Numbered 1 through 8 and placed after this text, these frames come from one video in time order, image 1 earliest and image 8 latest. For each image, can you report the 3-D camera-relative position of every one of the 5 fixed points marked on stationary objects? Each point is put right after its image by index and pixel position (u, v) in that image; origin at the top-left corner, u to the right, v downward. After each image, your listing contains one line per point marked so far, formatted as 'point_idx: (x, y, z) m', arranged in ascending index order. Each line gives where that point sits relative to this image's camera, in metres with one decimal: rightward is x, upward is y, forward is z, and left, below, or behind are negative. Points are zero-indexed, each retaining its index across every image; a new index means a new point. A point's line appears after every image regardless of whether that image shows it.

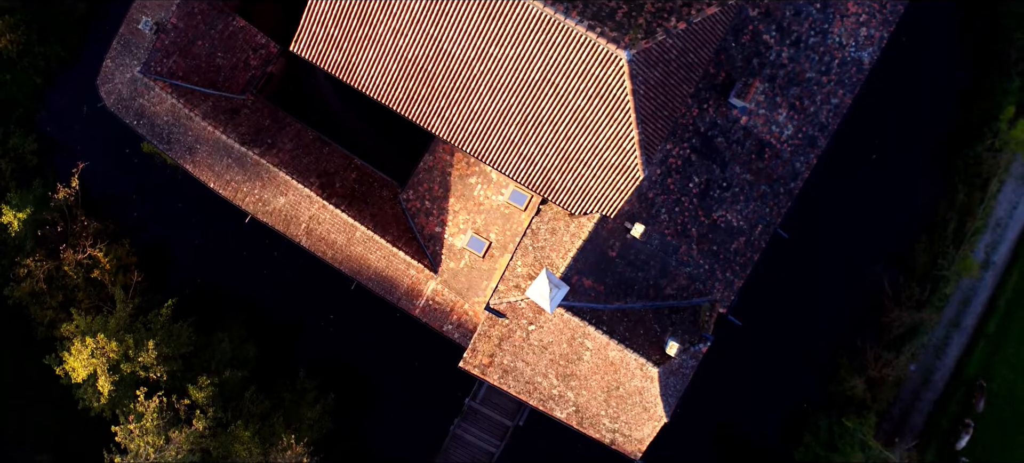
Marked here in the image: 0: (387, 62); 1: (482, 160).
0: (-2.7, +3.7, +18.2) m
1: (-0.7, +1.6, +18.8) m
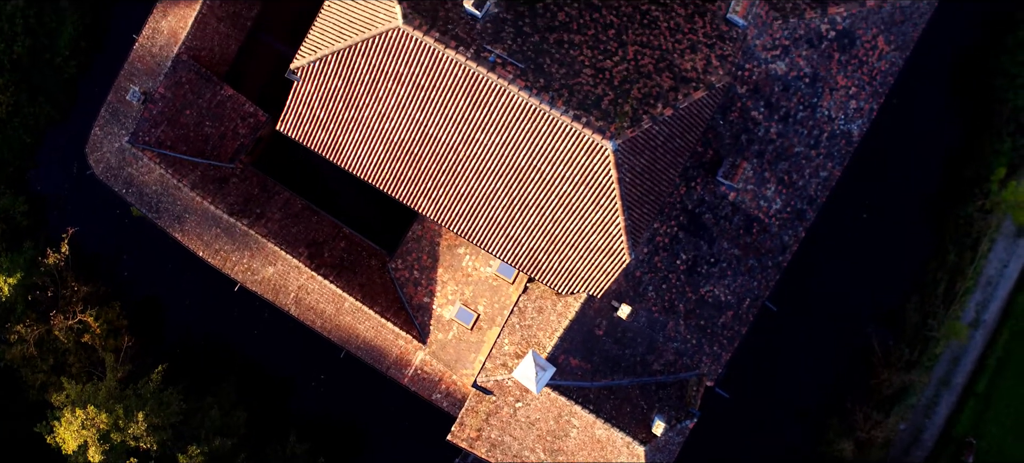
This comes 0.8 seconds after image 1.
0: (-3.0, +1.9, +18.2) m
1: (-1.0, -0.2, +18.8) m
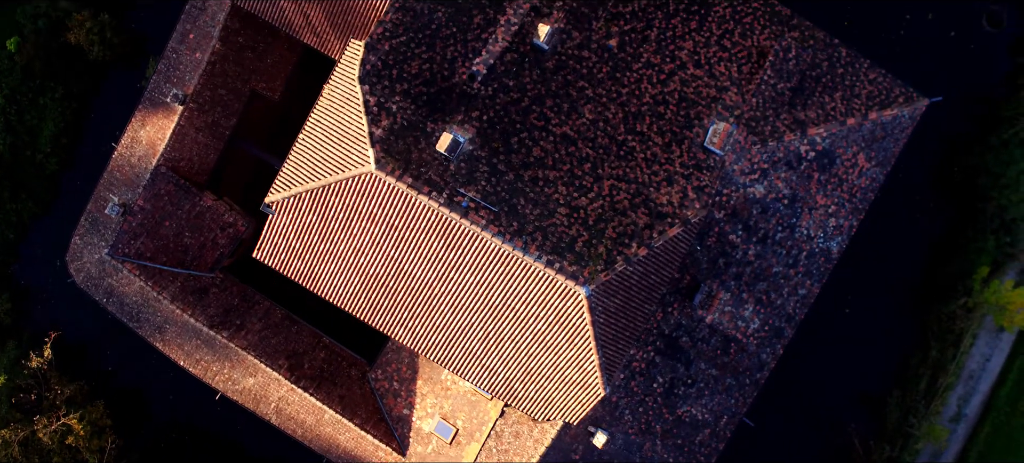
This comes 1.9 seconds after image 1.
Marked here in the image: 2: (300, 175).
0: (-3.5, -0.9, +18.2) m
1: (-1.5, -3.0, +18.8) m
2: (-4.4, +1.2, +17.4) m
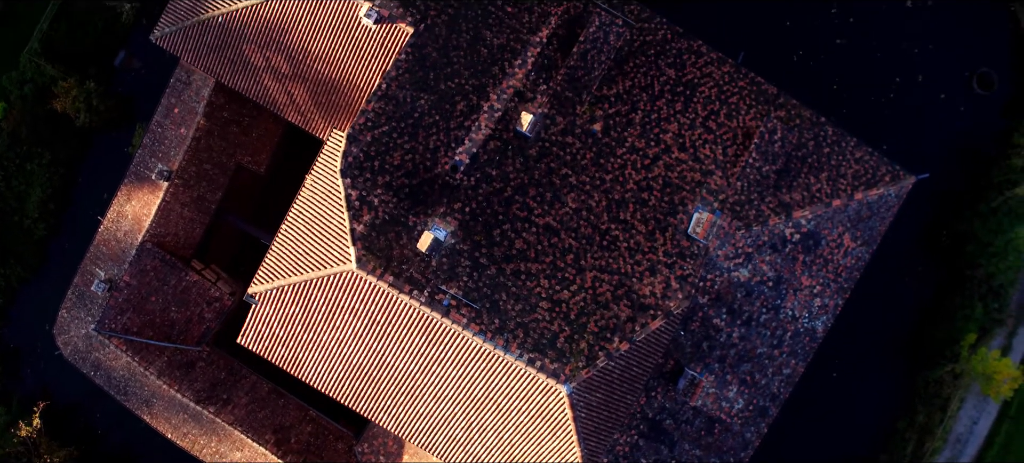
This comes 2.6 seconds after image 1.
0: (-3.9, -2.9, +18.2) m
1: (-1.8, -4.9, +18.9) m
2: (-4.8, -0.8, +17.5) m
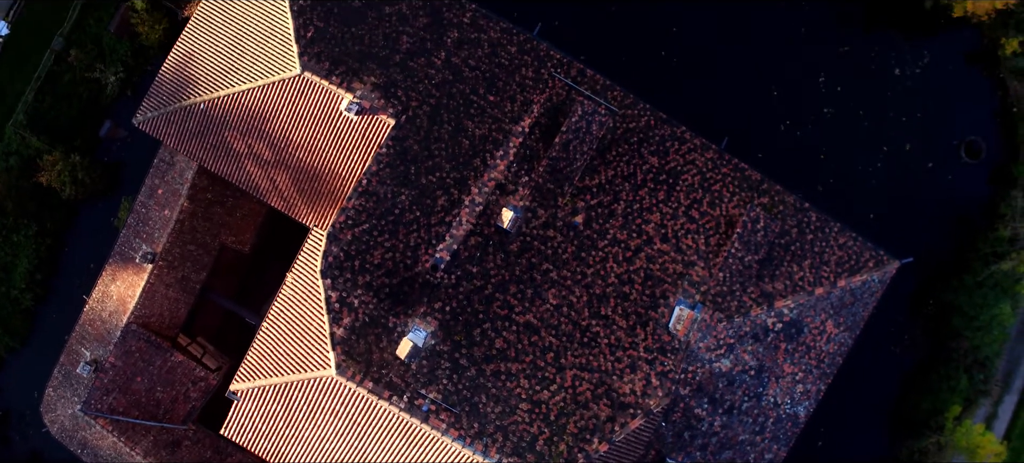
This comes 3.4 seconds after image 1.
0: (-4.3, -4.9, +18.3) m
1: (-2.3, -7.0, +19.0) m
2: (-5.2, -2.8, +17.5) m
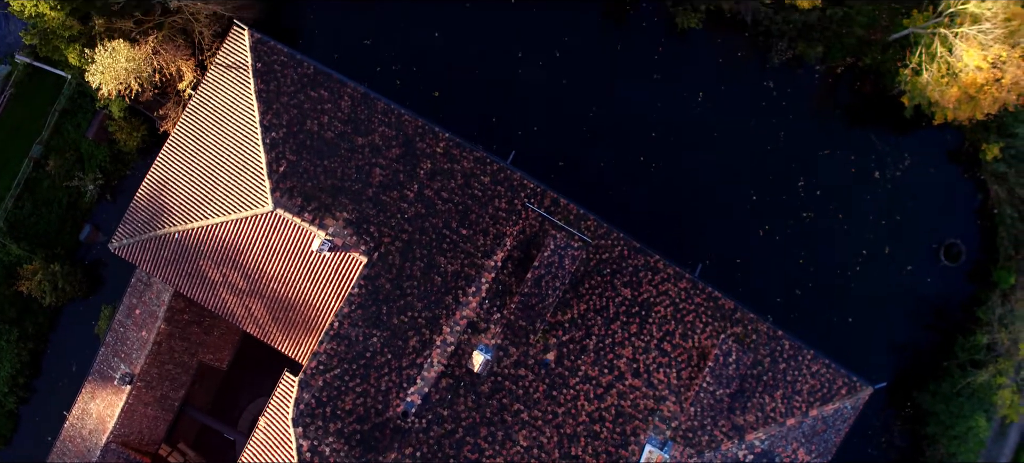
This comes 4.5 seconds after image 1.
0: (-4.9, -8.0, +18.6) m
1: (-2.9, -10.1, +19.3) m
2: (-5.8, -5.9, +17.7) m
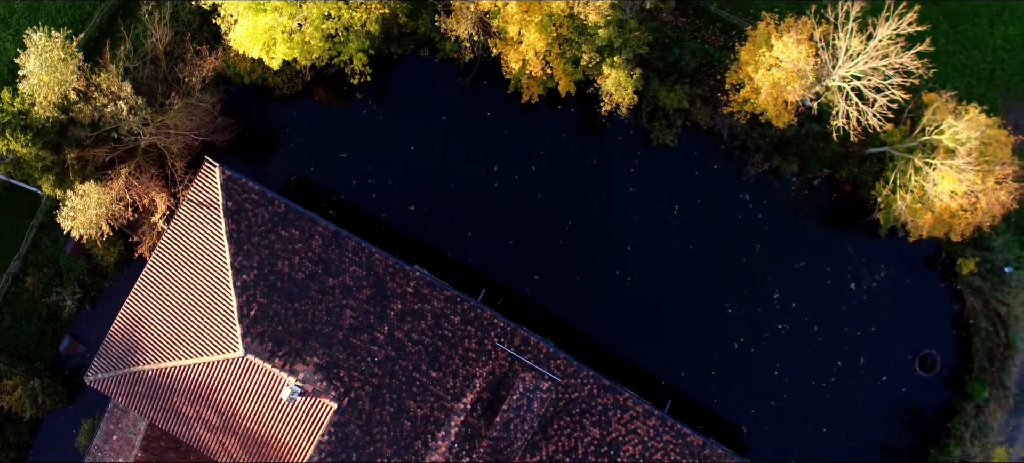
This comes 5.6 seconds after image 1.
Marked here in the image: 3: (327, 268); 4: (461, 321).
0: (-5.7, -11.3, +19.0) m
1: (-3.6, -13.3, +19.8) m
2: (-6.5, -9.3, +18.1) m
3: (-4.3, -0.8, +19.7) m
4: (-1.2, -2.1, +19.7) m
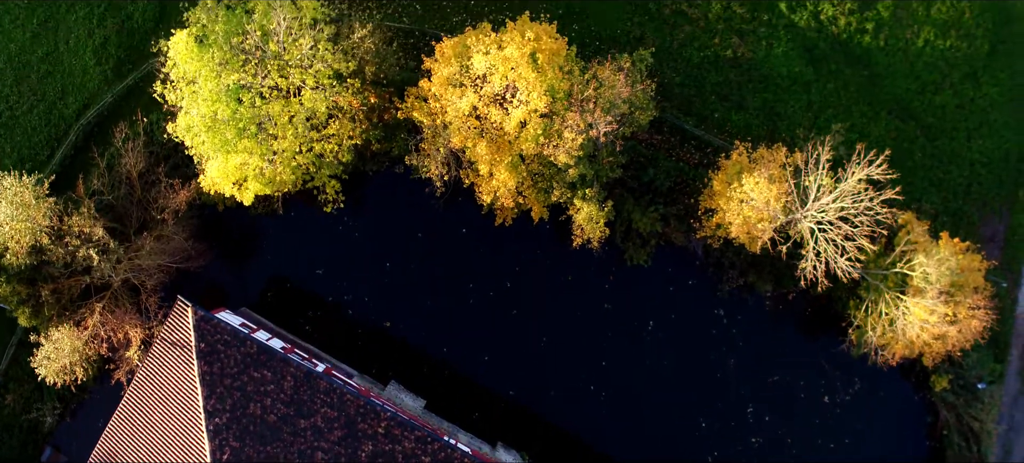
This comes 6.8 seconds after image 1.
0: (-6.4, -14.7, +19.5) m
1: (-4.3, -16.7, +20.4) m
2: (-7.3, -12.7, +18.5) m
3: (-5.1, -4.2, +19.9) m
4: (-1.9, -5.5, +19.9) m
